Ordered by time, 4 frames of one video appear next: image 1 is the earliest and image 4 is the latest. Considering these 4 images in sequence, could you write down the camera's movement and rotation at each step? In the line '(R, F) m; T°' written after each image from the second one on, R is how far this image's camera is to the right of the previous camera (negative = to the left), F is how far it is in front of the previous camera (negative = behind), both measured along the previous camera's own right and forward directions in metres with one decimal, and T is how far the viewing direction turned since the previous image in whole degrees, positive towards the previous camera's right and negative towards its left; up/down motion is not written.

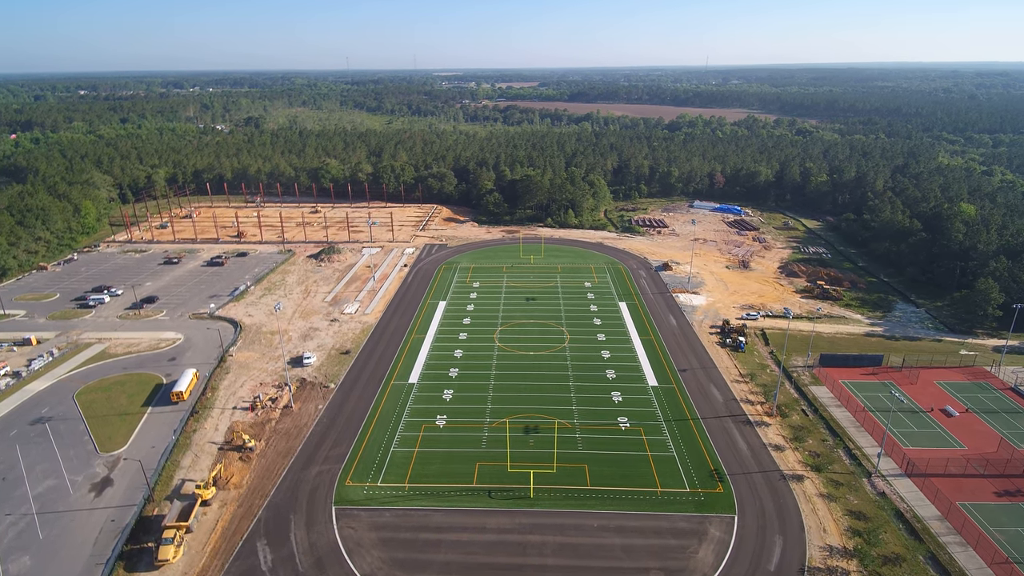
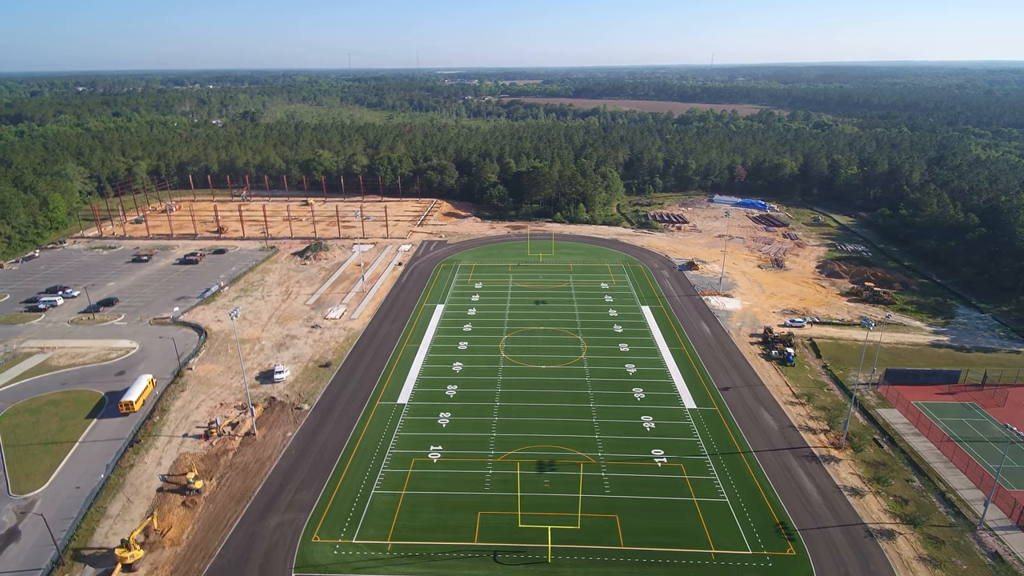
(-0.5, +8.0) m; 0°
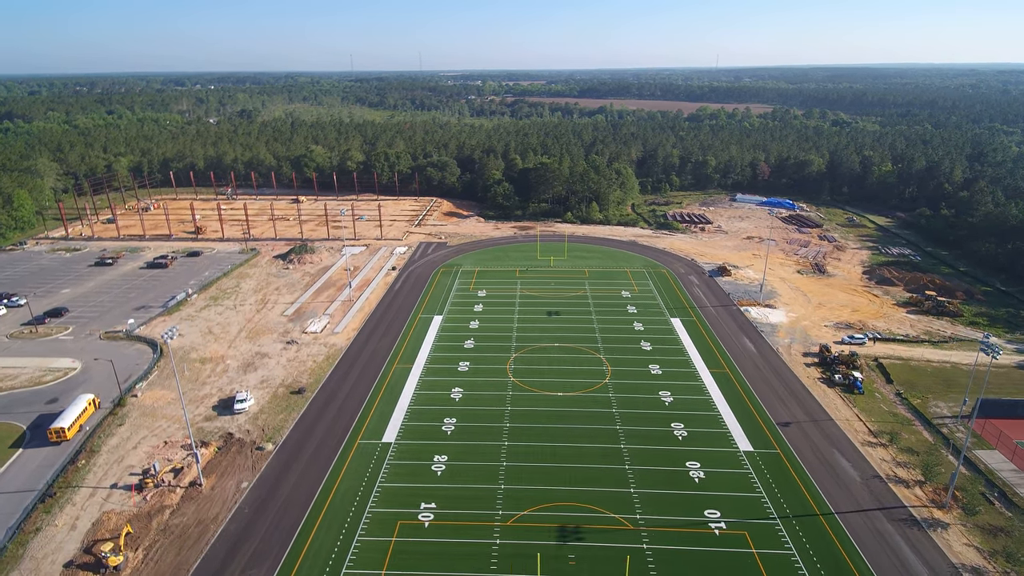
(-0.5, +7.7) m; 0°
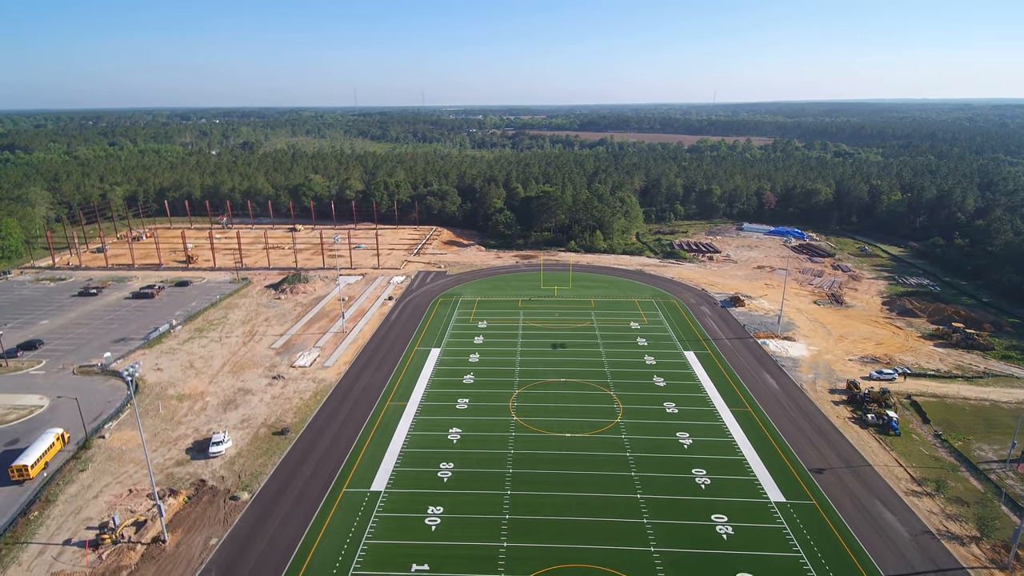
(-0.2, +2.8) m; 0°
